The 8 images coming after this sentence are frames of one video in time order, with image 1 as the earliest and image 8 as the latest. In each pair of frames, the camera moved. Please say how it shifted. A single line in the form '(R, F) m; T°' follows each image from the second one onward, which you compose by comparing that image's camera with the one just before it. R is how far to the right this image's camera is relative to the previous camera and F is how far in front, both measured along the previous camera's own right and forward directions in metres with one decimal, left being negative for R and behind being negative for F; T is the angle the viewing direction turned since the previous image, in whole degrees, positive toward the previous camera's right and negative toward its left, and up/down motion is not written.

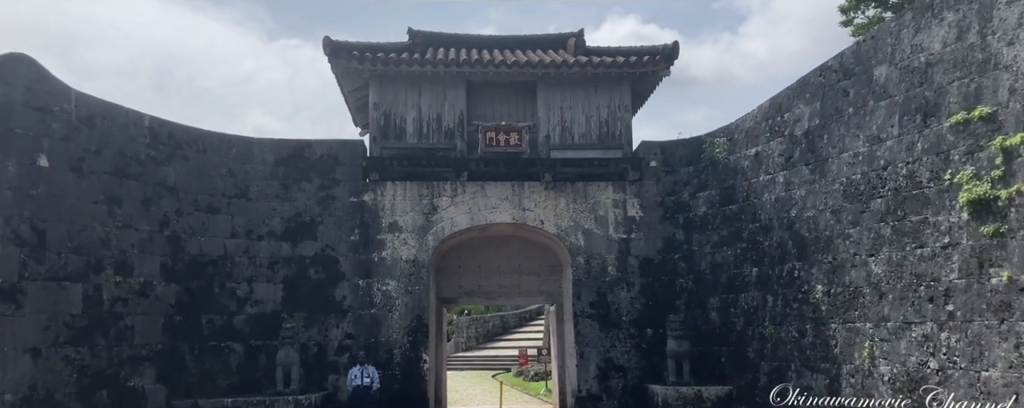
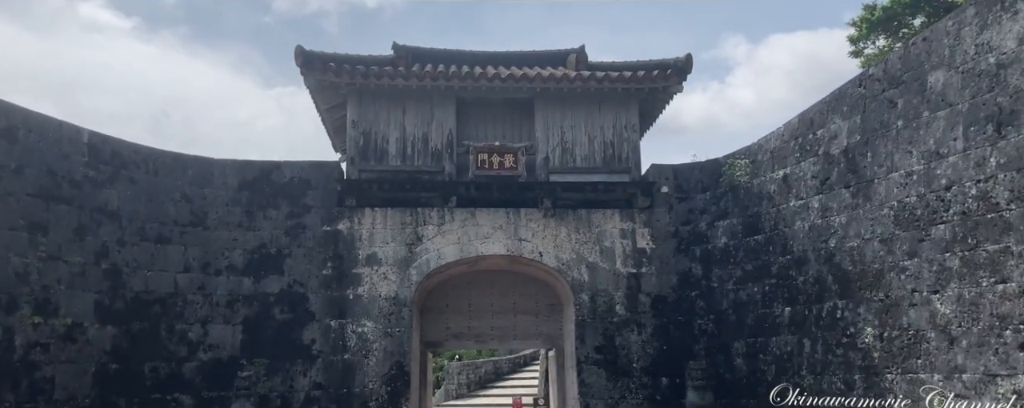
(0.0, +1.4) m; 0°
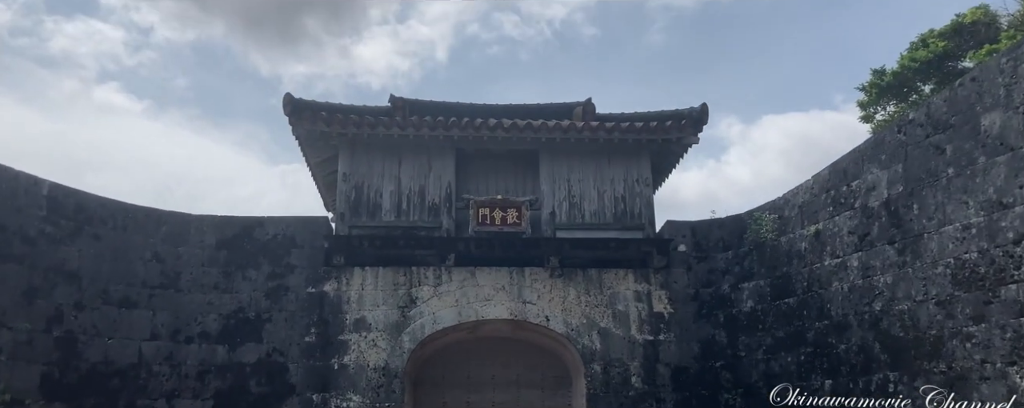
(0.0, +0.9) m; 0°
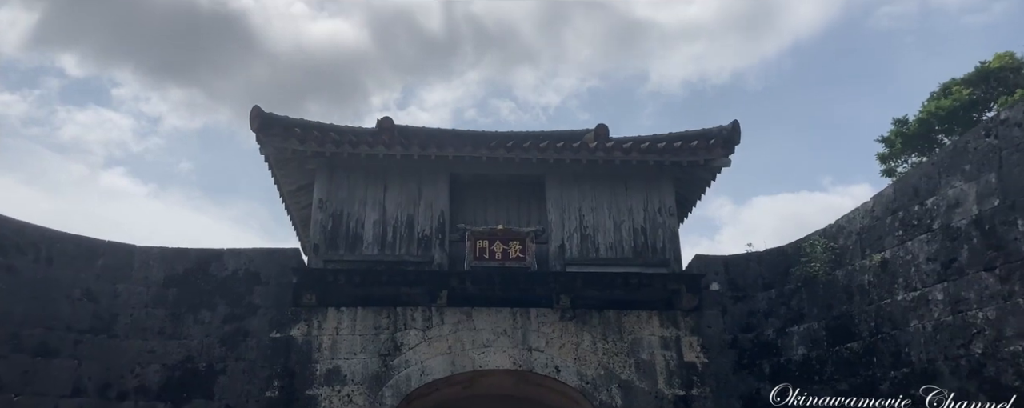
(-0.1, +1.5) m; 0°
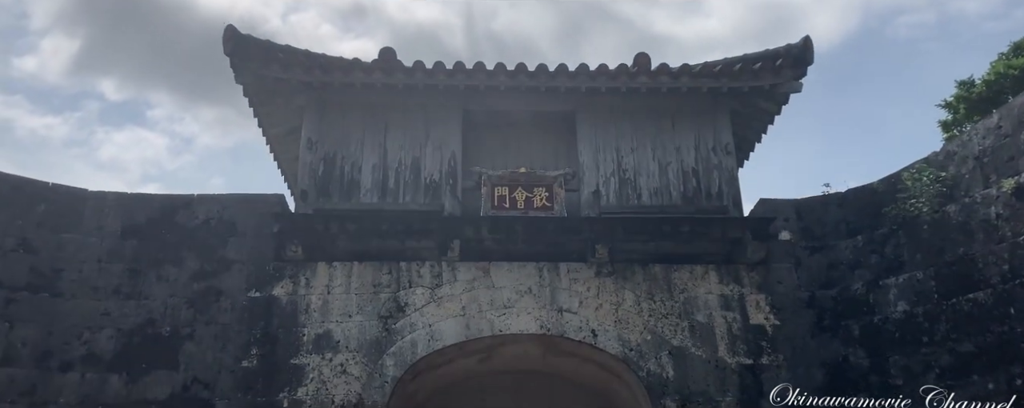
(0.0, +1.5) m; -2°
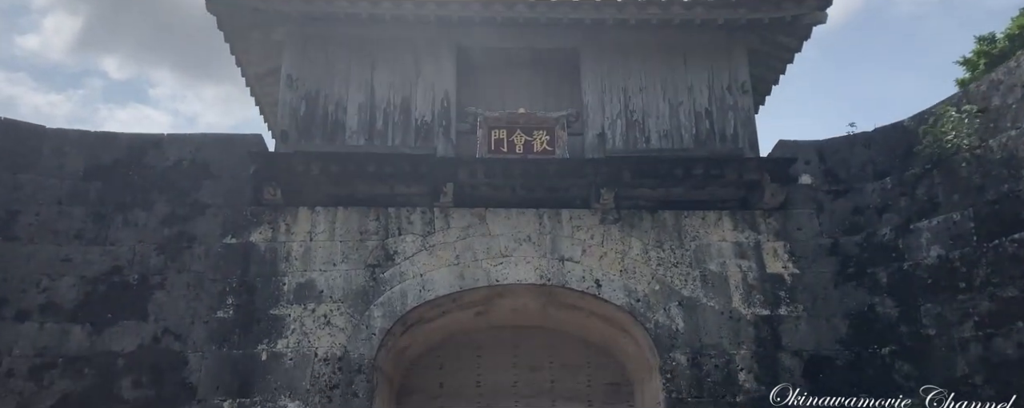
(+0.1, +0.6) m; 0°
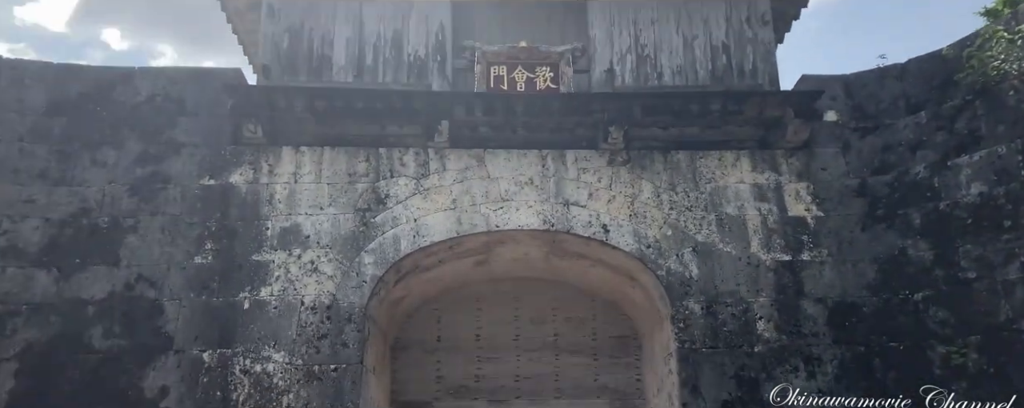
(0.0, +0.5) m; -1°
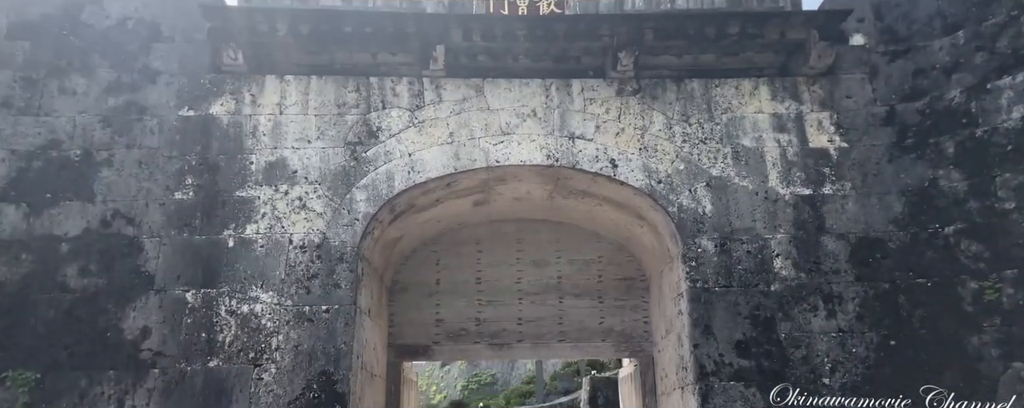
(+0.1, +0.4) m; -1°
